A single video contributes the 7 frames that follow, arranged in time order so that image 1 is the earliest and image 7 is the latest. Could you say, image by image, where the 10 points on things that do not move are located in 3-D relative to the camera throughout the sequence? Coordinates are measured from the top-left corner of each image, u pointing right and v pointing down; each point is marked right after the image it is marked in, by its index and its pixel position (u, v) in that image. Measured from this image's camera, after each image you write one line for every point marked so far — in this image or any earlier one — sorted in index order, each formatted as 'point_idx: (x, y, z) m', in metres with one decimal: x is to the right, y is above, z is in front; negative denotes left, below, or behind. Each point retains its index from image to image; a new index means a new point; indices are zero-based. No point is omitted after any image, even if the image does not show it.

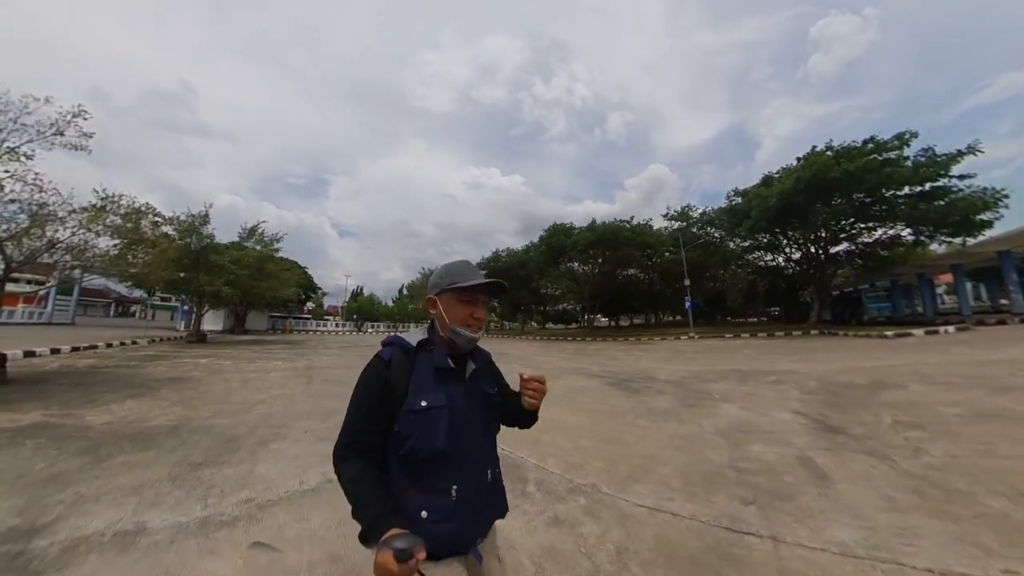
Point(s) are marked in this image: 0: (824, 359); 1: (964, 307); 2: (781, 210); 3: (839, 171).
0: (+6.0, -1.3, +9.0) m
1: (+14.0, -0.5, +14.7) m
2: (+8.7, +2.5, +15.6) m
3: (+9.5, +3.4, +13.8) m
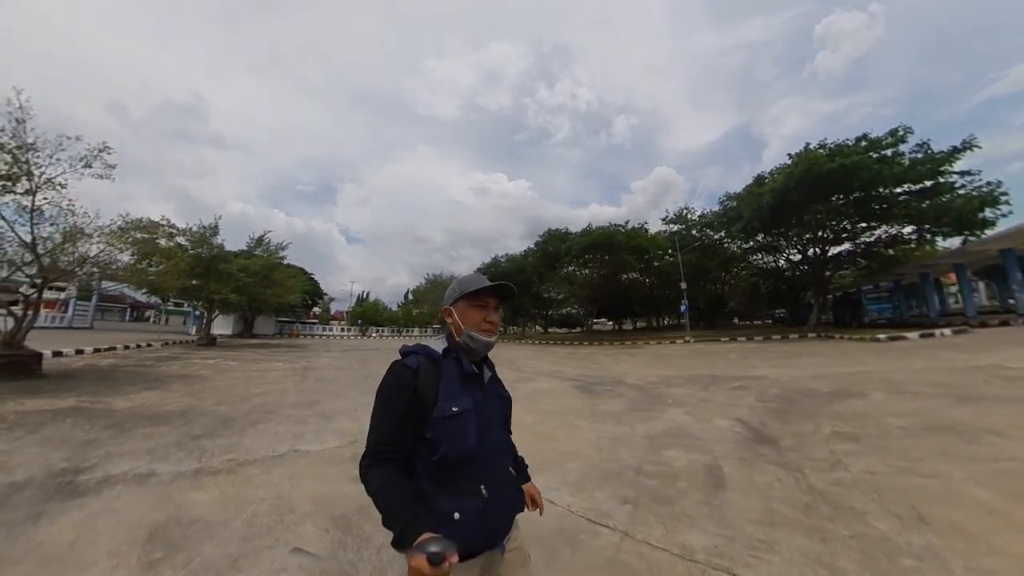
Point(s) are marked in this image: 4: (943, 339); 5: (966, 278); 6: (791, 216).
0: (+5.4, -1.4, +8.7) m
1: (+13.6, -0.6, +14.2) m
2: (+8.3, +2.5, +15.2) m
3: (+9.1, +3.3, +13.4) m
4: (+9.2, -1.1, +10.1) m
5: (+13.7, +0.4, +14.4) m
6: (+8.8, +2.3, +15.2) m
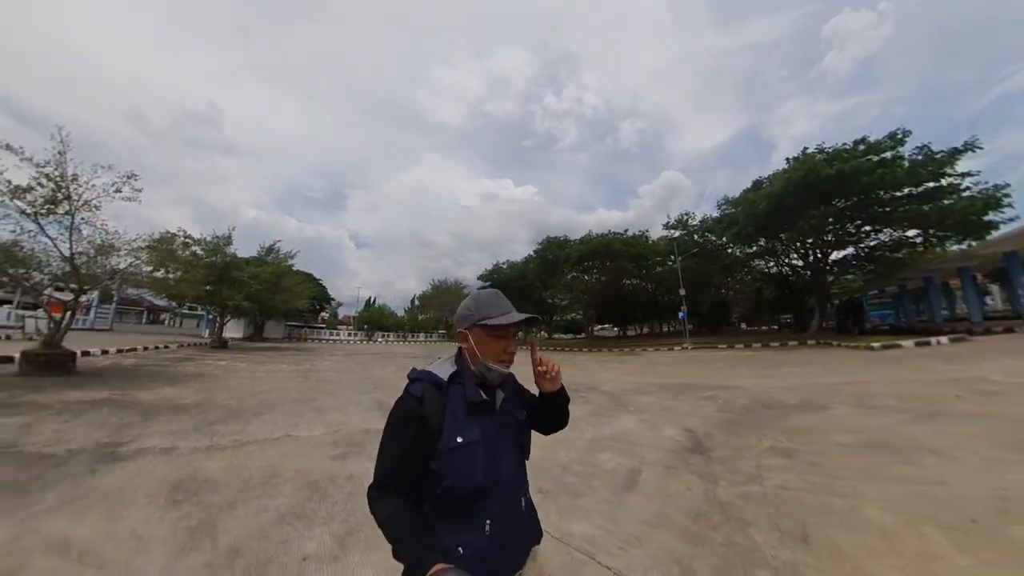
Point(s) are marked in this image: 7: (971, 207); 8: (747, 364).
0: (+5.0, -1.5, +8.5) m
1: (+13.4, -0.7, +13.7) m
2: (+8.1, +2.3, +14.9) m
3: (+8.8, +3.2, +13.1) m
4: (+8.8, -1.2, +9.8) m
5: (+13.5, +0.2, +13.9) m
6: (+8.6, +2.1, +14.9) m
7: (+12.4, +2.2, +12.8) m
8: (+5.3, -1.7, +10.6) m
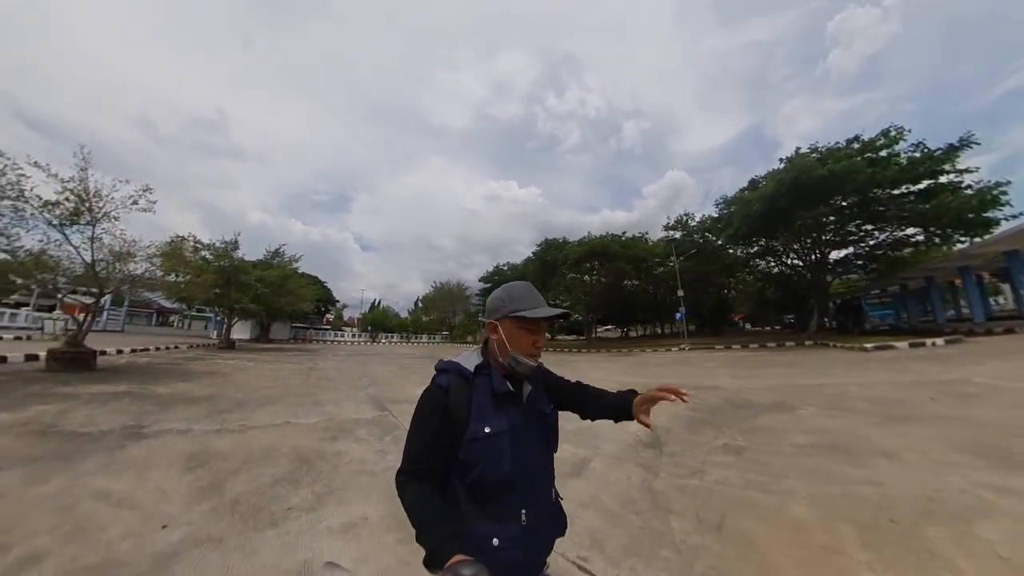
0: (+4.7, -1.5, +8.4) m
1: (+13.1, -0.7, +13.4) m
2: (+7.9, +2.2, +14.8) m
3: (+8.5, +3.2, +12.9) m
4: (+8.5, -1.2, +9.6) m
5: (+13.2, +0.2, +13.6) m
6: (+8.3, +2.1, +14.7) m
7: (+12.2, +2.2, +12.6) m
8: (+5.0, -1.7, +10.5) m
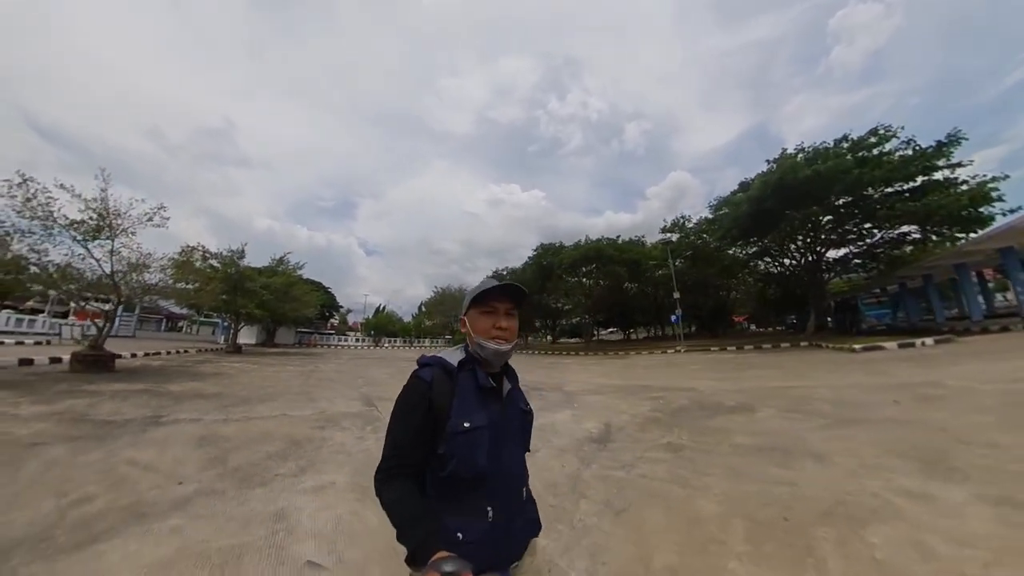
0: (+4.3, -1.5, +8.3) m
1: (+12.8, -0.7, +13.1) m
2: (+7.5, +2.2, +14.6) m
3: (+8.2, +3.1, +12.8) m
4: (+8.1, -1.2, +9.4) m
5: (+12.9, +0.3, +13.4) m
6: (+8.0, +2.0, +14.5) m
7: (+11.8, +2.2, +12.4) m
8: (+4.6, -1.7, +10.4) m
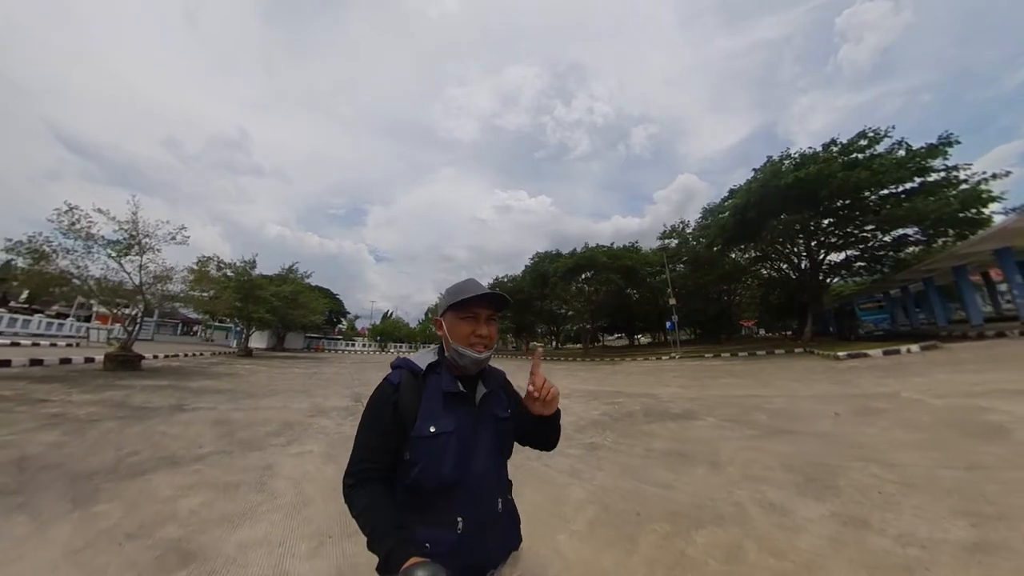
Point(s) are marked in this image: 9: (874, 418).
0: (+3.7, -1.7, +8.2) m
1: (+12.4, -0.8, +12.7) m
2: (+7.2, +2.0, +14.4) m
3: (+7.7, +3.0, +12.6) m
4: (+7.6, -1.3, +9.2) m
5: (+12.5, +0.1, +13.0) m
6: (+7.7, +1.9, +14.3) m
7: (+11.4, +2.1, +12.0) m
8: (+4.1, -1.9, +10.3) m
9: (+3.5, -1.3, +4.6) m
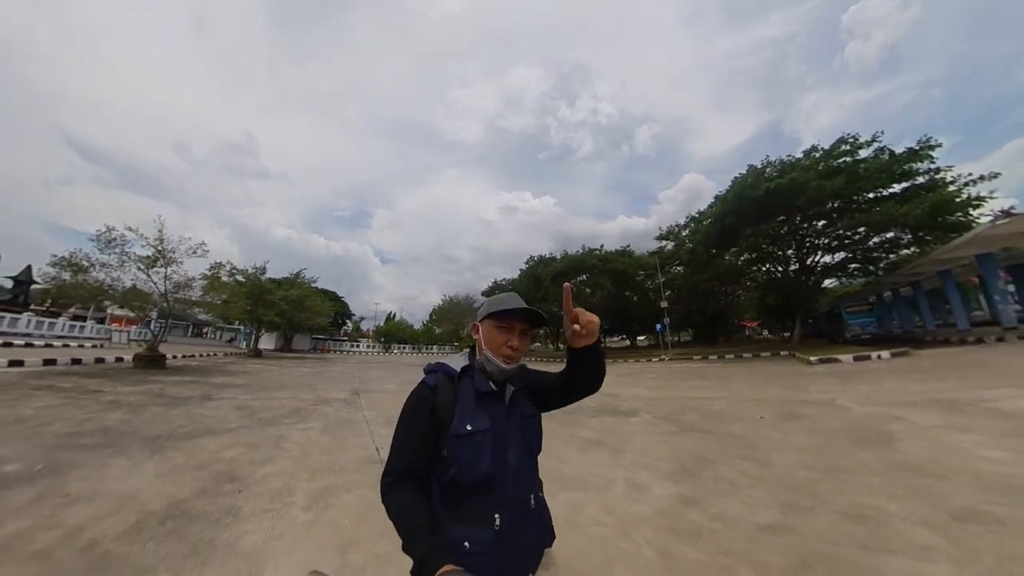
0: (+3.1, -1.8, +8.3) m
1: (+11.9, -0.9, +12.6) m
2: (+6.7, +1.9, +14.4) m
3: (+7.2, +2.9, +12.6) m
4: (+7.0, -1.4, +9.1) m
5: (+12.0, +0.1, +12.8) m
6: (+7.2, +1.8, +14.3) m
7: (+10.8, +2.0, +11.9) m
8: (+3.6, -2.0, +10.3) m
9: (+2.8, -1.4, +4.7) m
